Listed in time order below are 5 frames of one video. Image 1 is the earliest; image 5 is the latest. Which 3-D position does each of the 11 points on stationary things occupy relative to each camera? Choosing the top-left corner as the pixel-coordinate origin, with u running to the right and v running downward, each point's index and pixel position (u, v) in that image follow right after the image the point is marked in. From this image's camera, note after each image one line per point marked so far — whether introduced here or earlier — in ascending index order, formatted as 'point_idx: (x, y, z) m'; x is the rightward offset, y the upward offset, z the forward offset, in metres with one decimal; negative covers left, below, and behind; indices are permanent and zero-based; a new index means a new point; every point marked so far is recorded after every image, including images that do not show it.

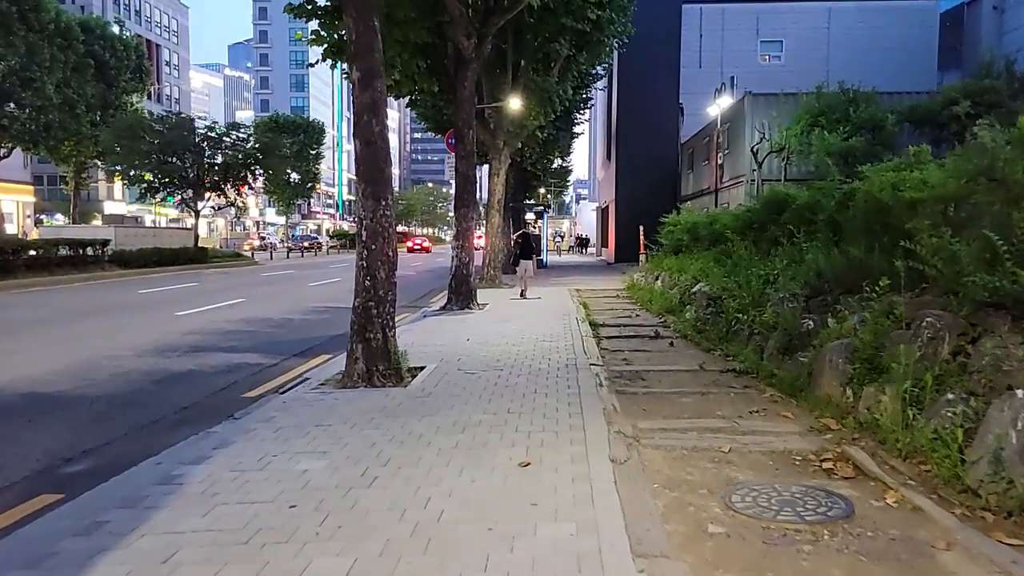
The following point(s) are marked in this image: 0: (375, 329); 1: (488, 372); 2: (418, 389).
0: (-1.6, -0.5, +8.1) m
1: (-0.3, -1.0, +8.4) m
2: (-1.0, -1.1, +7.5) m
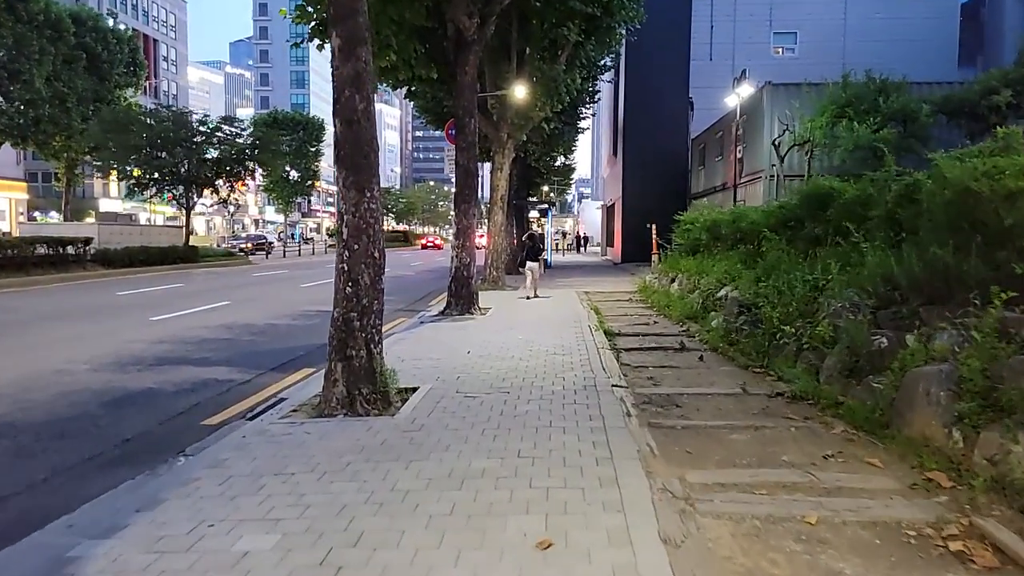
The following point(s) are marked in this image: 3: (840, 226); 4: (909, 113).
0: (-1.5, -0.6, +6.8) m
1: (-0.2, -1.1, +7.0) m
2: (-0.9, -1.2, +6.2) m
3: (+4.6, +0.9, +9.7) m
4: (+10.7, +4.7, +18.8) m
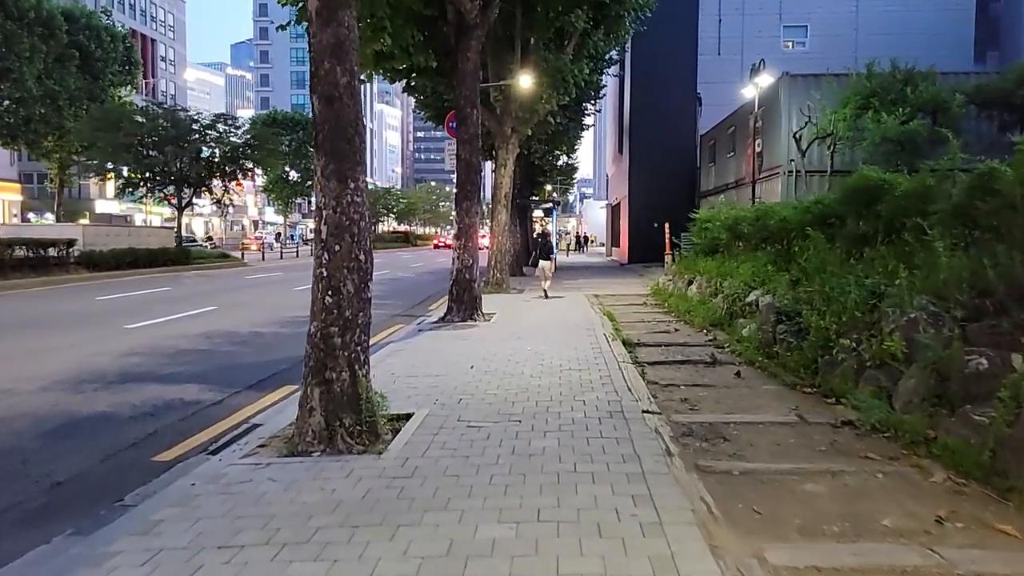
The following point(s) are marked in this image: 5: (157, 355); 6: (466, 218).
0: (-1.4, -0.6, +5.6) m
1: (-0.1, -1.2, +5.9) m
2: (-0.8, -1.3, +5.0) m
3: (+4.7, +0.8, +8.5) m
4: (+10.8, +4.7, +17.6) m
5: (-5.3, -1.0, +10.5) m
6: (-0.9, +1.4, +13.9) m
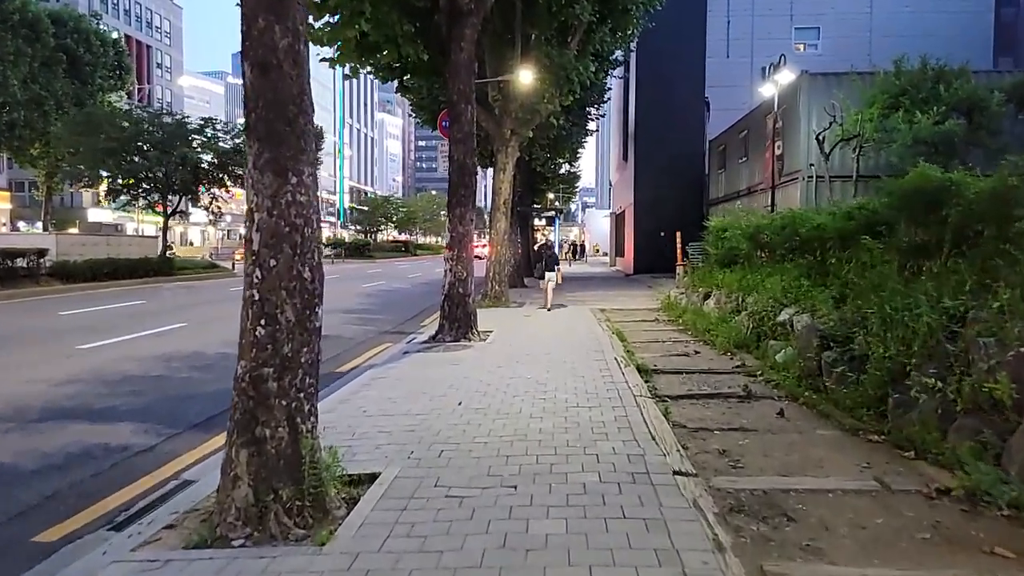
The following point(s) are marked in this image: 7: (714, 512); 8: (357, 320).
0: (-1.5, -0.8, +4.2) m
1: (-0.1, -1.3, +4.5) m
2: (-0.9, -1.4, +3.6) m
3: (+4.6, +0.6, +7.1) m
4: (+10.8, +4.3, +16.2) m
5: (-5.4, -1.2, +9.1) m
6: (-1.0, +1.1, +12.6) m
7: (+1.2, -1.3, +4.2) m
8: (-3.8, -0.8, +17.0) m
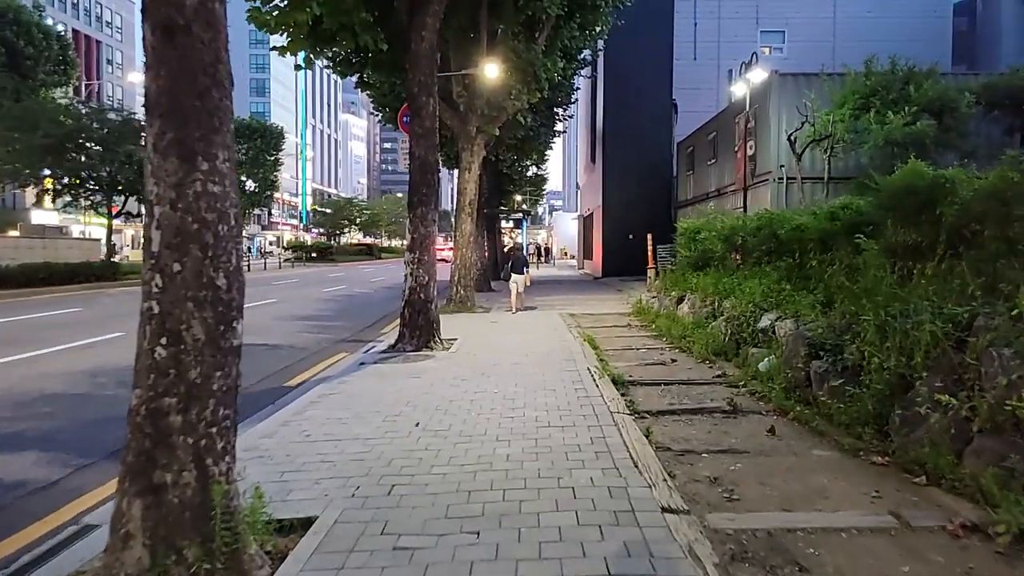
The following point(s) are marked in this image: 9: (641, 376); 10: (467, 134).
0: (-1.6, -0.9, +3.4) m
1: (-0.4, -1.4, +3.7) m
2: (-1.0, -1.5, +2.9) m
3: (+4.3, +0.5, +6.6) m
4: (+10.0, +4.3, +16.0) m
5: (-5.8, -1.3, +8.1) m
6: (-1.6, +1.0, +11.8) m
7: (+1.0, -1.4, +3.5) m
8: (-4.6, -0.9, +16.1) m
9: (+1.6, -1.1, +8.8) m
10: (-1.1, +3.8, +17.4) m
